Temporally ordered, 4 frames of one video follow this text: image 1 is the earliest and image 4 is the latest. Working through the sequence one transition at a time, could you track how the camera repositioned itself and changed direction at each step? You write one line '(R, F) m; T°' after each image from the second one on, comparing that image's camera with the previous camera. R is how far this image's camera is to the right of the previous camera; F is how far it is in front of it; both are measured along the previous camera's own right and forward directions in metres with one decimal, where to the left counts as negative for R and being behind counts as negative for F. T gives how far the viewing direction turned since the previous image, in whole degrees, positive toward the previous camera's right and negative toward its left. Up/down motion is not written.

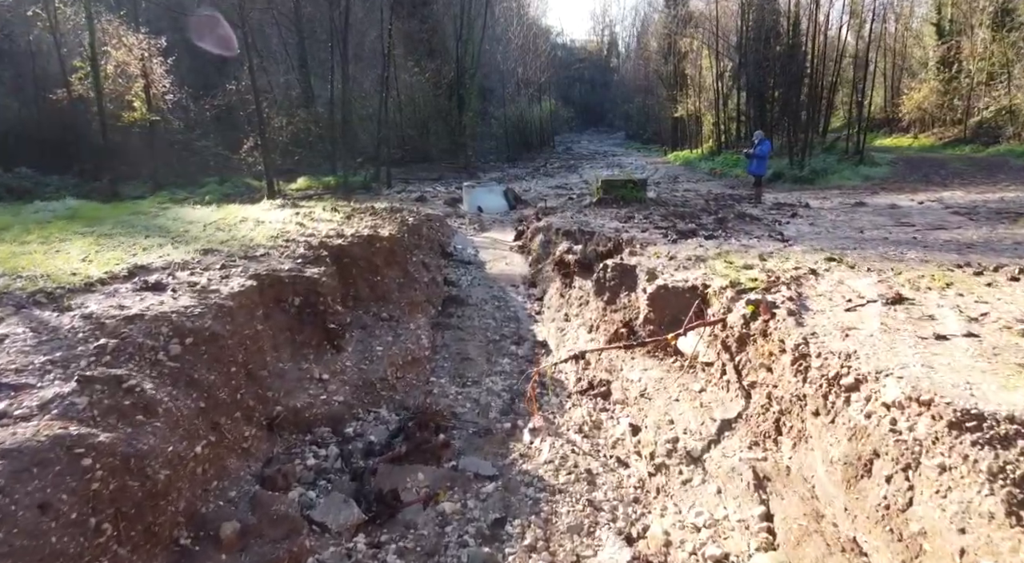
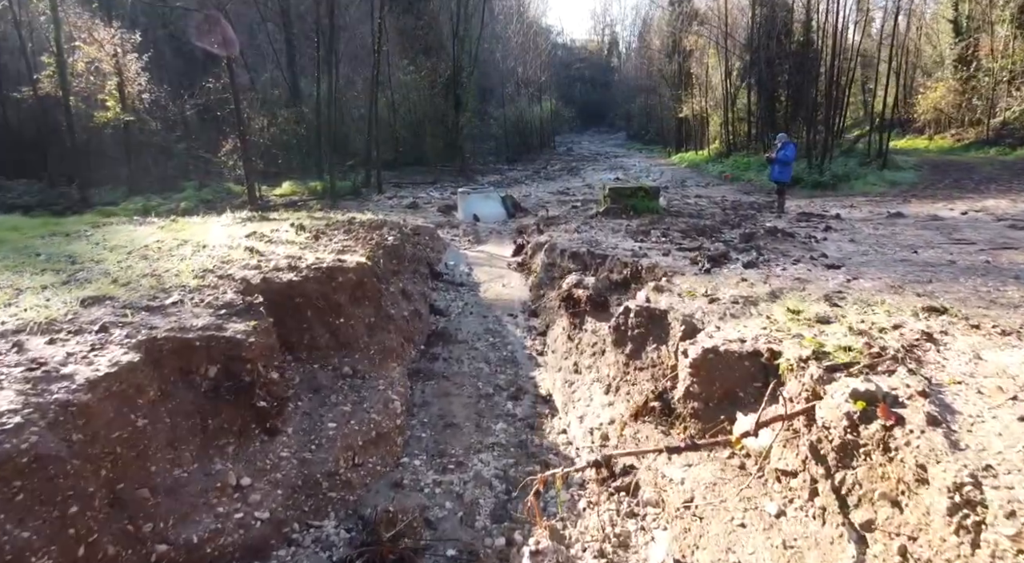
(0.0, +1.7) m; 0°
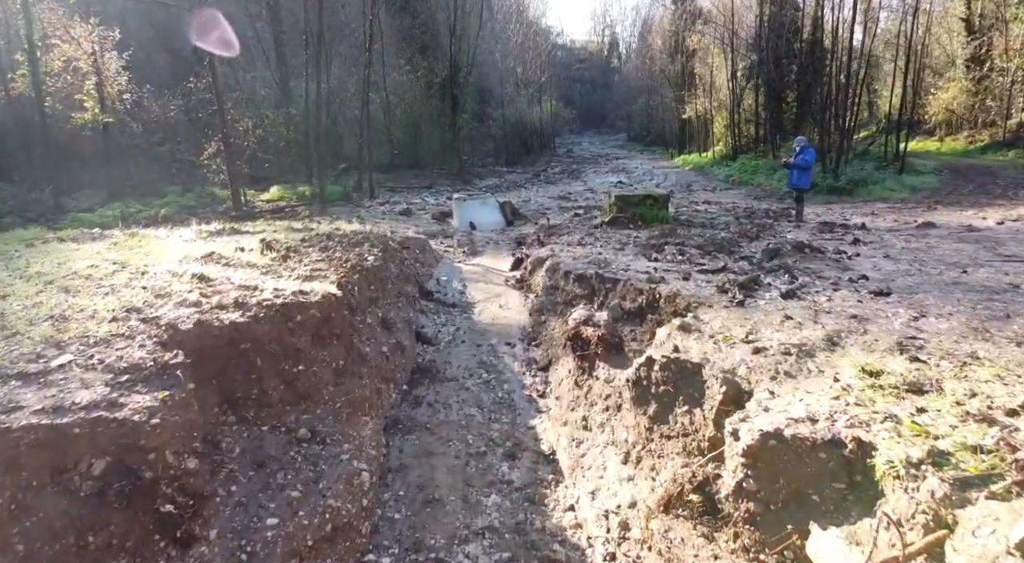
(0.0, +1.2) m; 0°
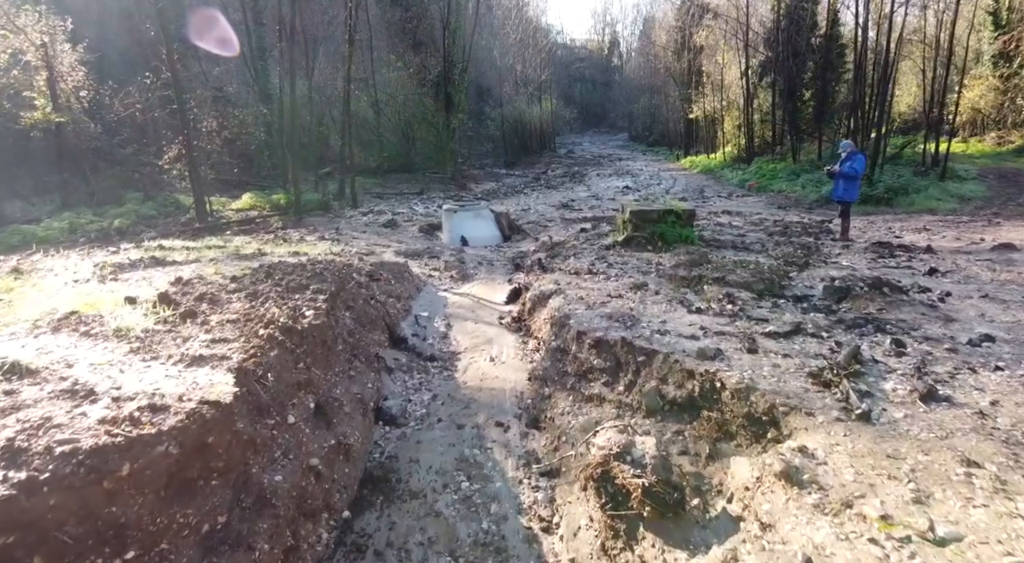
(+0.1, +2.4) m; 0°
